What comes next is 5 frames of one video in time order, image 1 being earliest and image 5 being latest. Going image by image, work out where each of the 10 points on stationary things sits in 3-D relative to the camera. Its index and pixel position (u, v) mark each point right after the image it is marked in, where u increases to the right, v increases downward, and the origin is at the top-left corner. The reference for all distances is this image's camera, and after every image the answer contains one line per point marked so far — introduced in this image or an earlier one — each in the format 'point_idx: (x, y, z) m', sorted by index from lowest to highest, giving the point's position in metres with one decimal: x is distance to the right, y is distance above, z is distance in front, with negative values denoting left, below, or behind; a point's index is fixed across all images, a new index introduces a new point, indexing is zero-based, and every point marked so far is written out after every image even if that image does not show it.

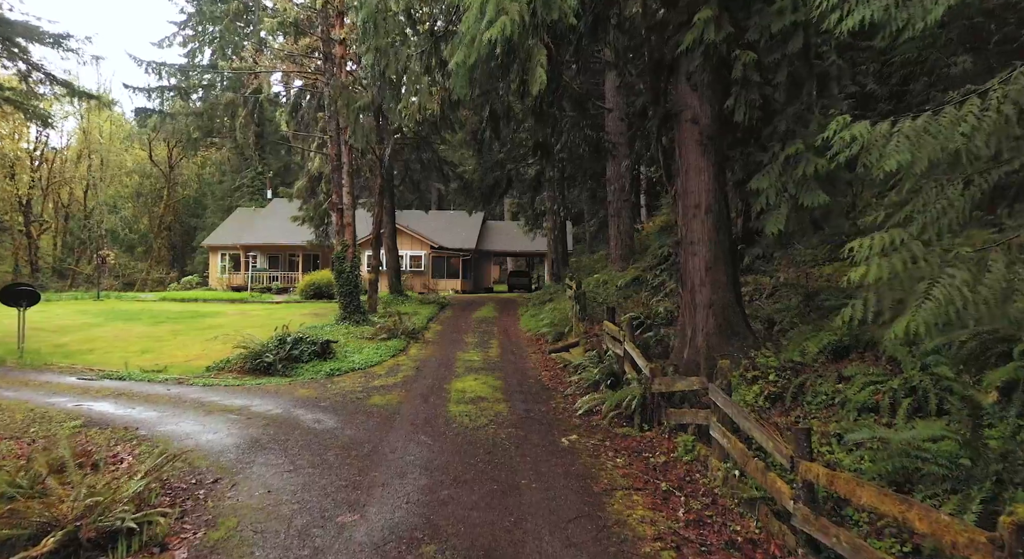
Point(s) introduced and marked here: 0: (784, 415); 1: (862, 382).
0: (+2.5, -1.3, +5.0) m
1: (+3.1, -0.9, +4.8) m
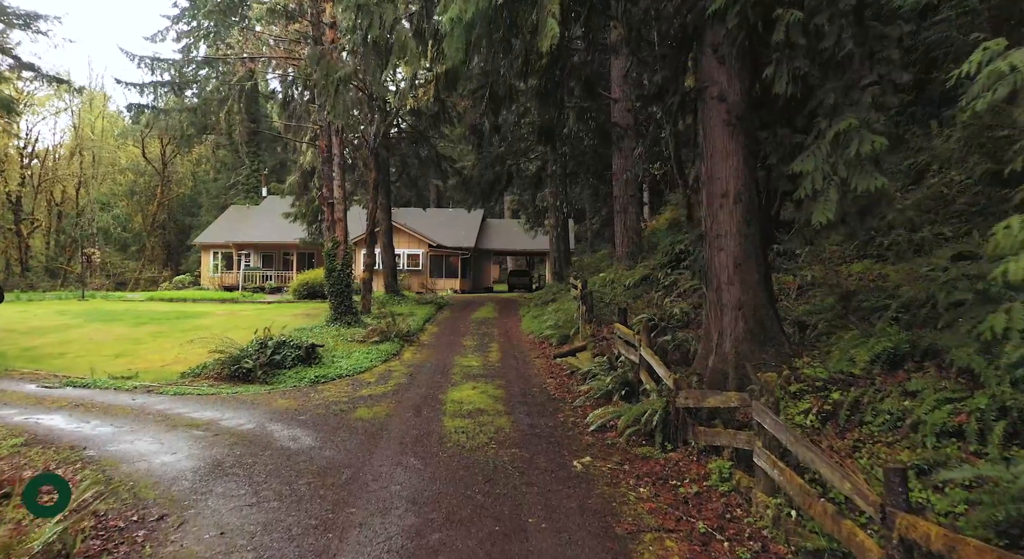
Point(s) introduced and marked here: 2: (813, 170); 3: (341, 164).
0: (+2.6, -1.2, +4.2) m
1: (+3.2, -0.9, +4.0) m
2: (+2.8, +1.0, +4.9) m
3: (-4.4, +2.9, +13.6) m
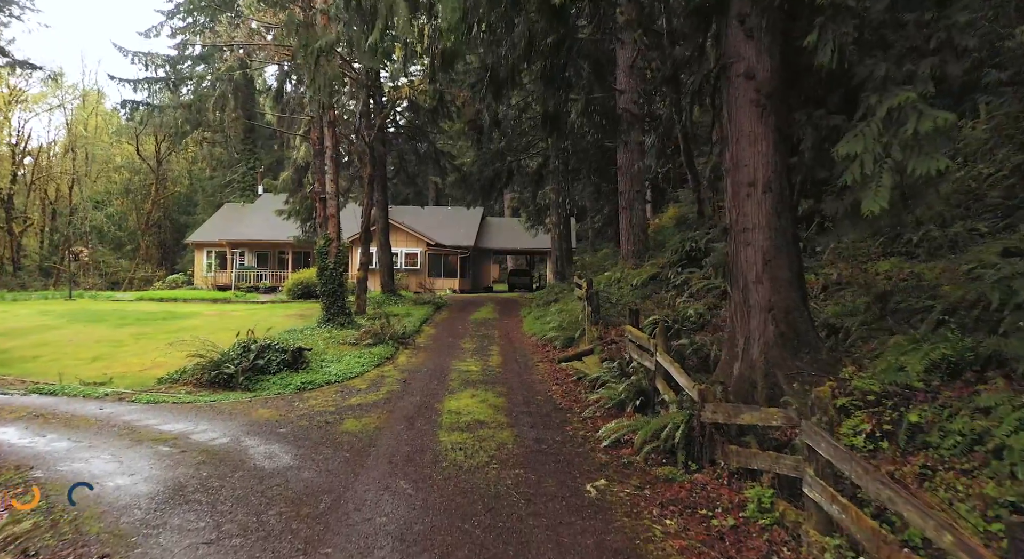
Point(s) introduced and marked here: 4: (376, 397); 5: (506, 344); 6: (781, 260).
0: (+2.6, -1.2, +3.6) m
1: (+3.2, -0.9, +3.4) m
2: (+2.8, +1.0, +4.3) m
3: (-4.4, +3.0, +13.0) m
4: (-1.9, -1.6, +7.3) m
5: (-0.1, -1.4, +11.3) m
6: (+2.7, +0.2, +5.4) m
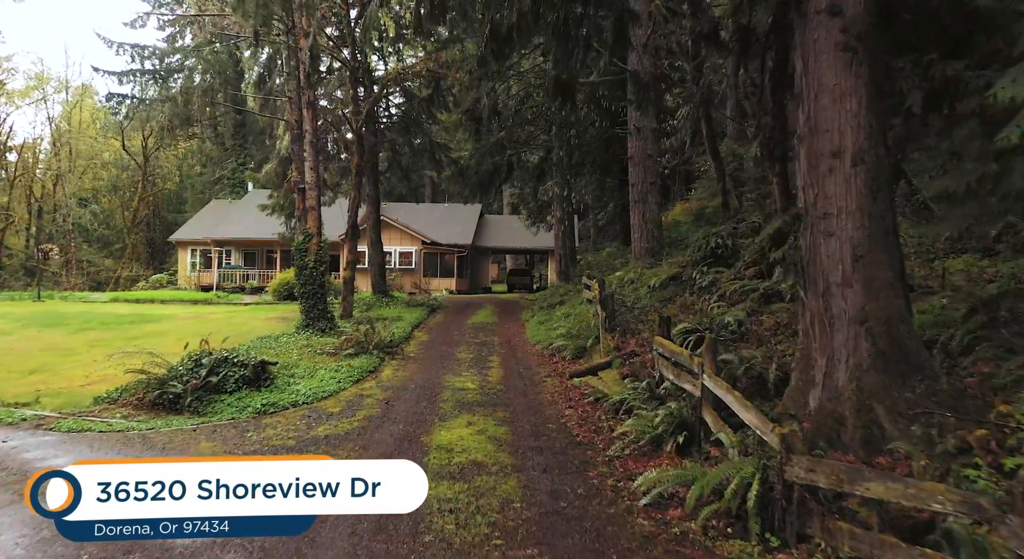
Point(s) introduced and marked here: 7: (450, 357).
0: (+2.7, -1.2, +2.2) m
1: (+3.3, -0.9, +2.0) m
2: (+2.9, +1.0, +3.0) m
3: (-4.3, +3.0, +11.6) m
4: (-1.8, -1.6, +6.0) m
5: (-0.1, -1.4, +9.9) m
6: (+2.8, +0.2, +4.1) m
7: (-1.1, -1.4, +9.6) m
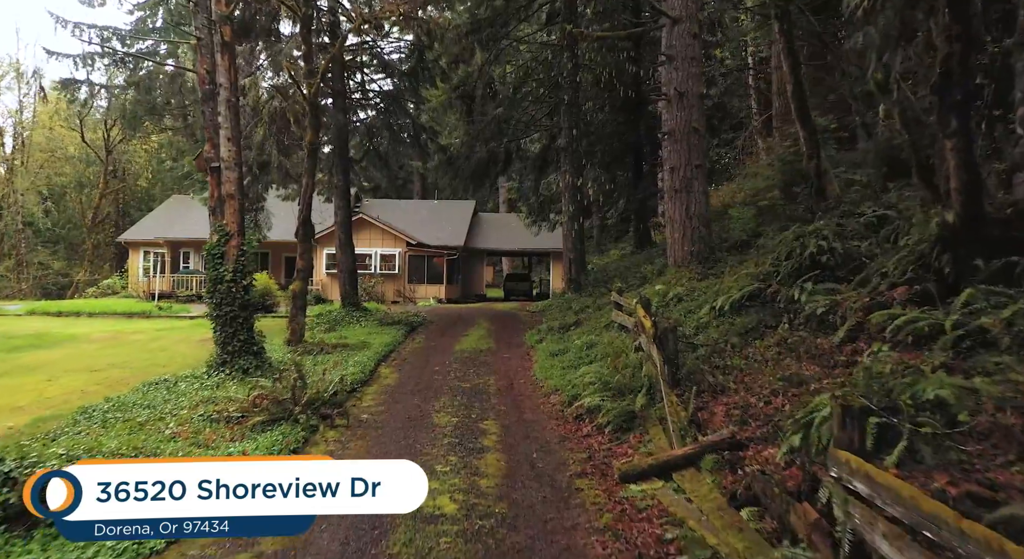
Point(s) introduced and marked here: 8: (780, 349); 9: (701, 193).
0: (+2.8, -1.5, -1.1) m
1: (+3.4, -1.2, -1.3) m
2: (+3.0, +0.8, -0.4) m
3: (-4.3, +2.7, +8.2) m
4: (-1.7, -1.9, +2.6) m
5: (0.0, -1.6, +6.5) m
6: (+2.9, -0.1, +0.7) m
7: (-1.0, -1.7, +6.2) m
8: (+2.9, -0.7, +5.7) m
9: (+3.5, +1.6, +9.8) m
